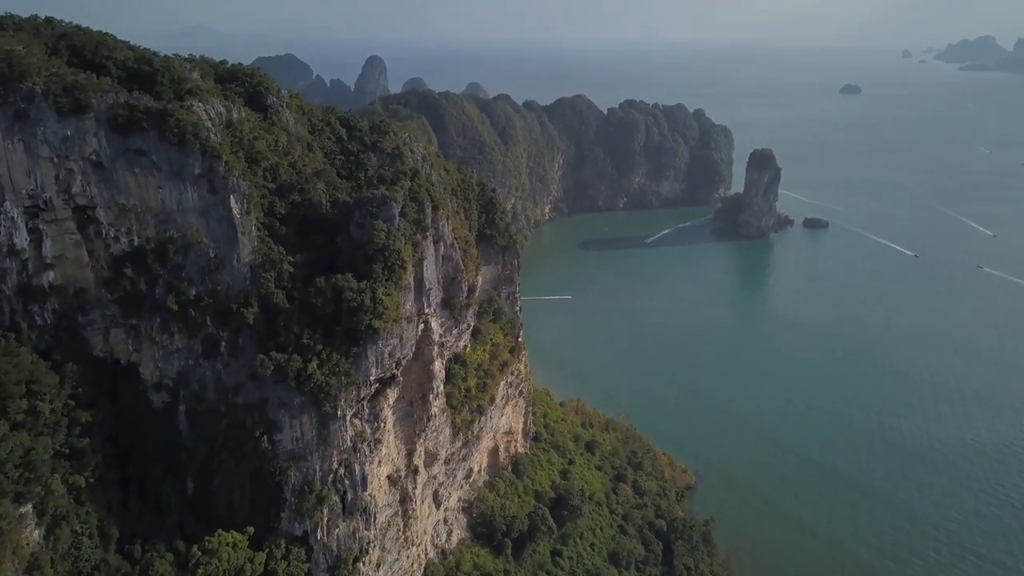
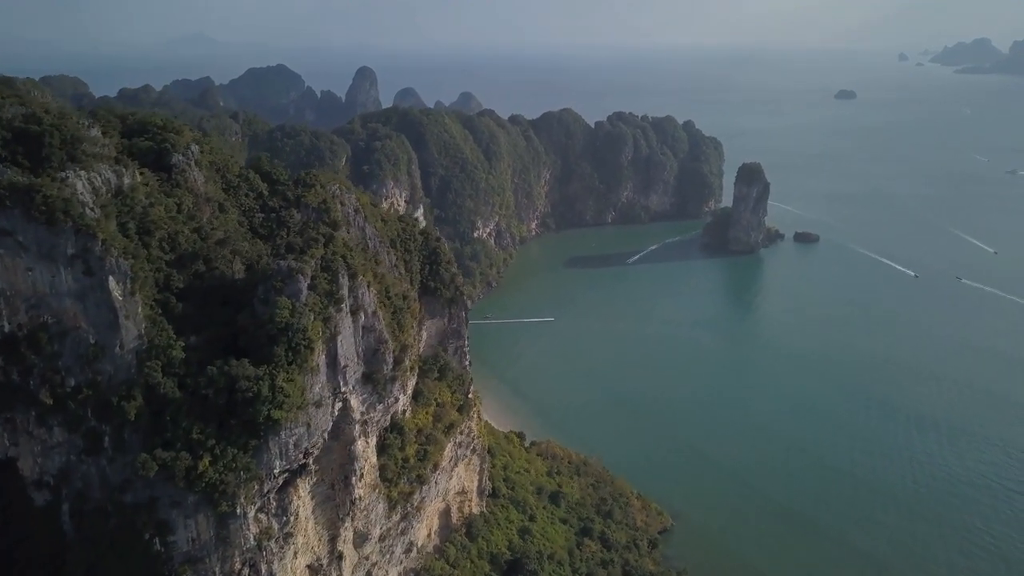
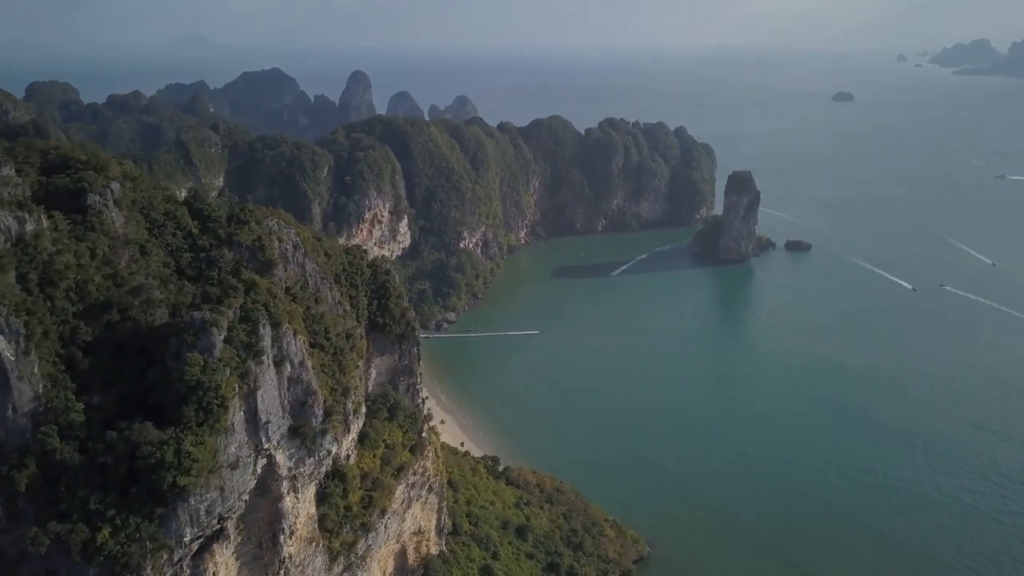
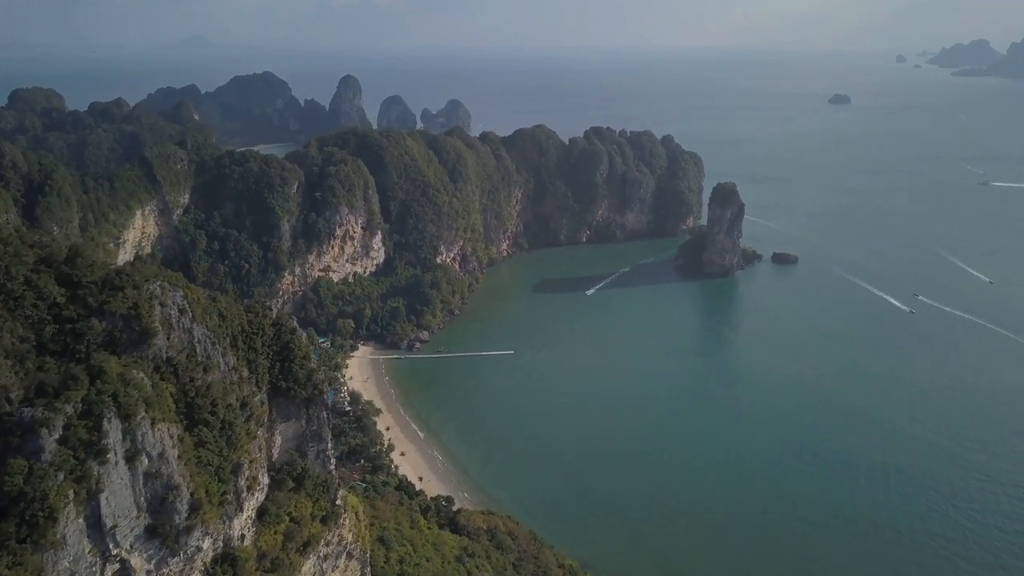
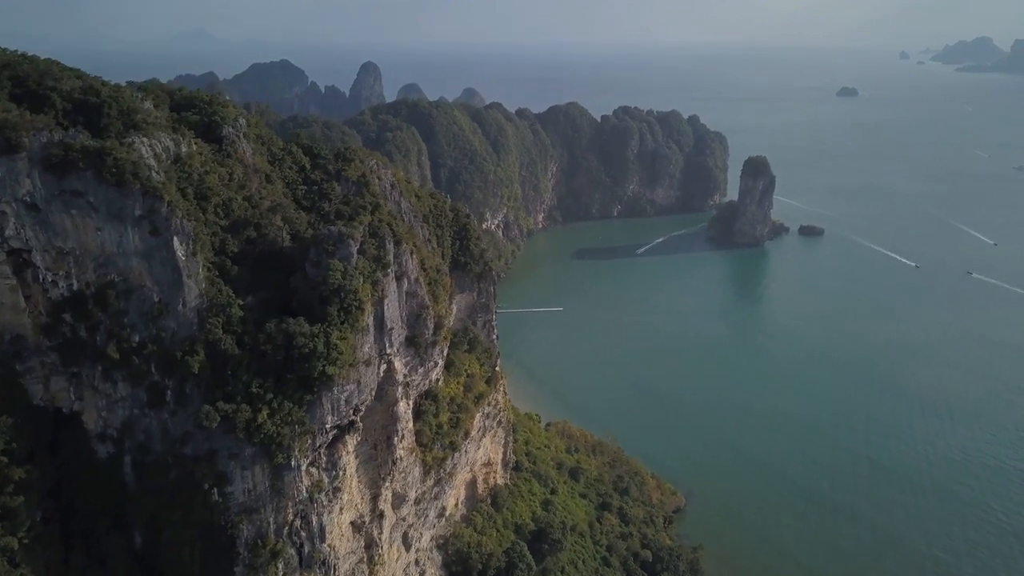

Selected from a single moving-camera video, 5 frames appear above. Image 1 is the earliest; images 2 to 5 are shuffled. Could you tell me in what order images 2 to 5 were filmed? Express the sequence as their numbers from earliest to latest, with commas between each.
5, 2, 3, 4
